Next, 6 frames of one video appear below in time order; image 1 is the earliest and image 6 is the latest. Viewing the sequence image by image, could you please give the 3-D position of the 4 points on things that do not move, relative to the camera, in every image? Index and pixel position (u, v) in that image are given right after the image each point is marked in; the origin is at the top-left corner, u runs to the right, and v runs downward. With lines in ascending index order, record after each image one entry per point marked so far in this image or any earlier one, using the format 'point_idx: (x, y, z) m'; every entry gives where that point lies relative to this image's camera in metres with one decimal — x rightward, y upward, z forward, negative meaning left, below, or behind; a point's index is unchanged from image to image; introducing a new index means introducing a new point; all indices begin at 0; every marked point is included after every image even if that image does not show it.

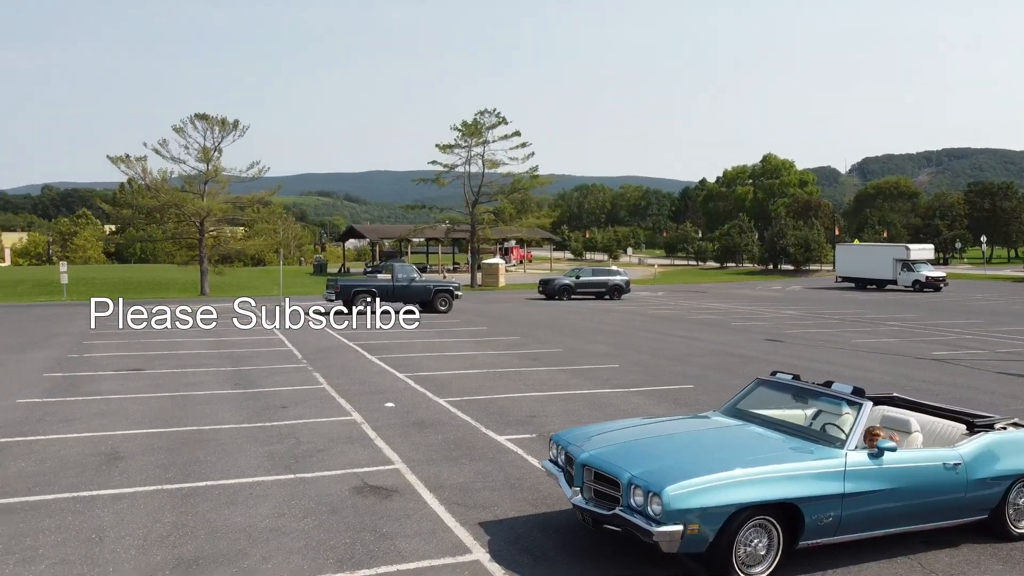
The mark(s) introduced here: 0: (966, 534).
0: (+3.8, -2.1, +7.2) m
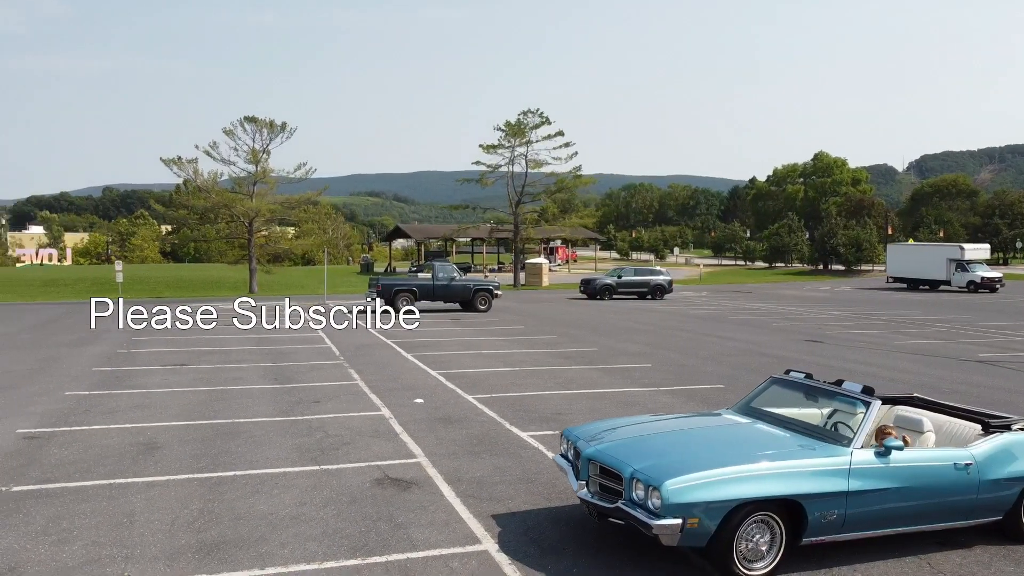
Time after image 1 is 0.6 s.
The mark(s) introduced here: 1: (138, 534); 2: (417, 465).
0: (+3.9, -2.1, +7.2) m
1: (-3.0, -2.0, +6.9) m
2: (-1.0, -1.9, +9.1) m
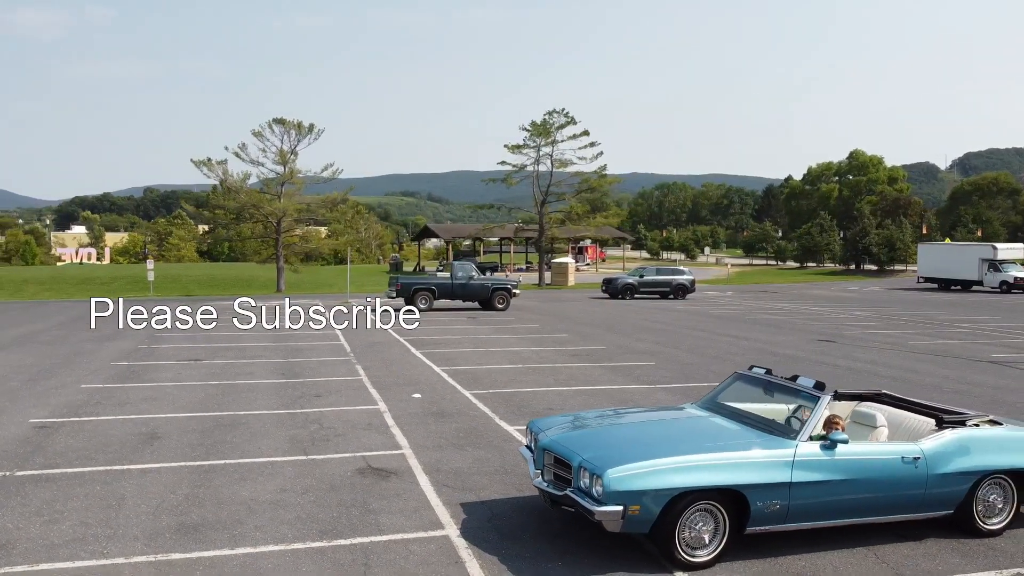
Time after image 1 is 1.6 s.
0: (+3.6, -2.0, +7.3) m
1: (-3.3, -1.9, +7.3) m
2: (-1.2, -1.8, +9.4) m
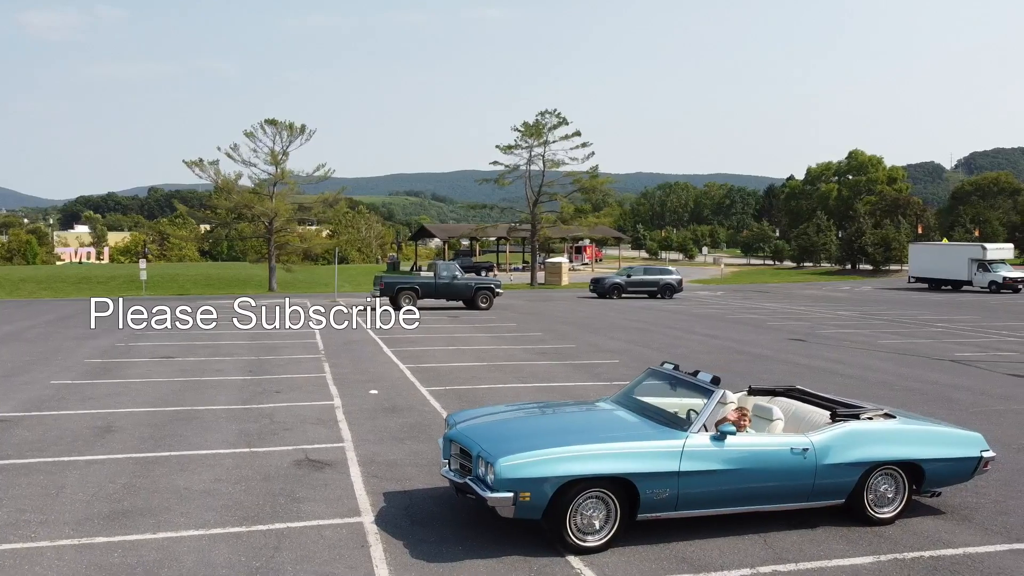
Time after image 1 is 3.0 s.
0: (+2.9, -2.0, +7.7) m
1: (-4.1, -1.9, +7.7) m
2: (-2.0, -1.8, +9.8) m
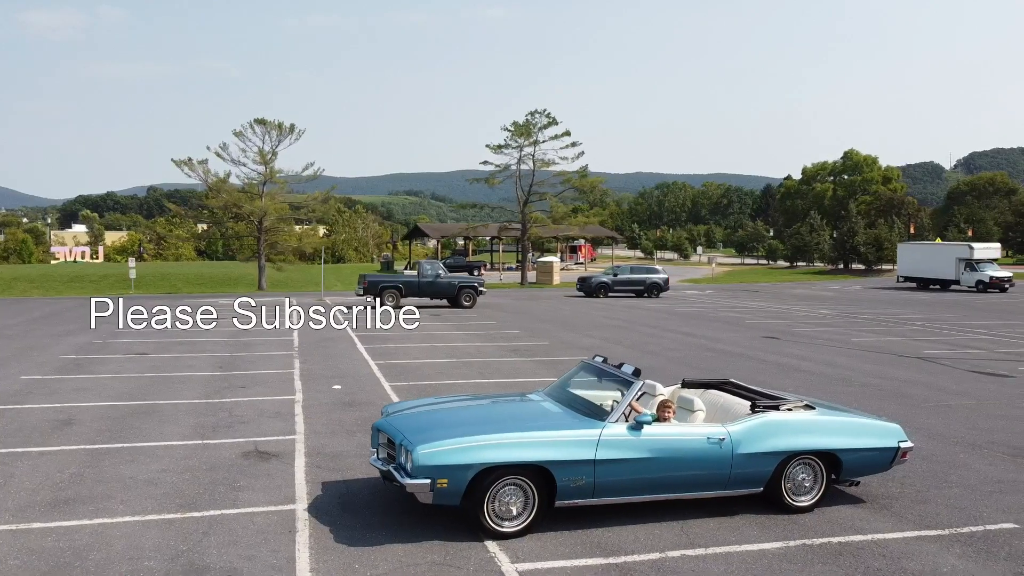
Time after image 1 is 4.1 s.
0: (+2.2, -2.0, +7.9) m
1: (-4.7, -1.9, +8.0) m
2: (-2.6, -1.8, +10.0) m
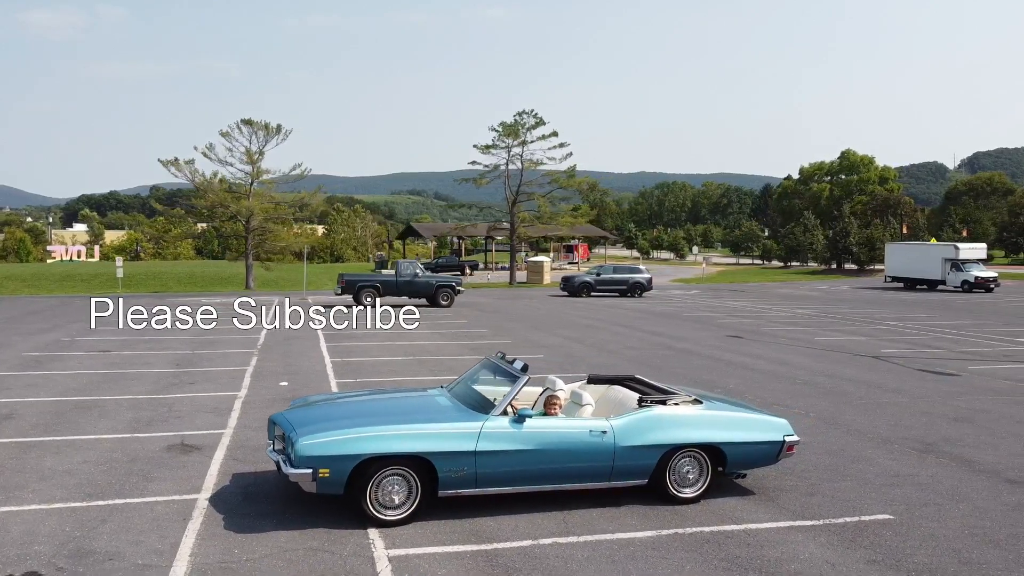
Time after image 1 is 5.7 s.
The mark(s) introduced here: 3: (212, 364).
0: (+1.2, -2.0, +8.2) m
1: (-5.7, -1.9, +8.3) m
2: (-3.6, -1.8, +10.4) m
3: (-5.7, -1.4, +16.4) m
